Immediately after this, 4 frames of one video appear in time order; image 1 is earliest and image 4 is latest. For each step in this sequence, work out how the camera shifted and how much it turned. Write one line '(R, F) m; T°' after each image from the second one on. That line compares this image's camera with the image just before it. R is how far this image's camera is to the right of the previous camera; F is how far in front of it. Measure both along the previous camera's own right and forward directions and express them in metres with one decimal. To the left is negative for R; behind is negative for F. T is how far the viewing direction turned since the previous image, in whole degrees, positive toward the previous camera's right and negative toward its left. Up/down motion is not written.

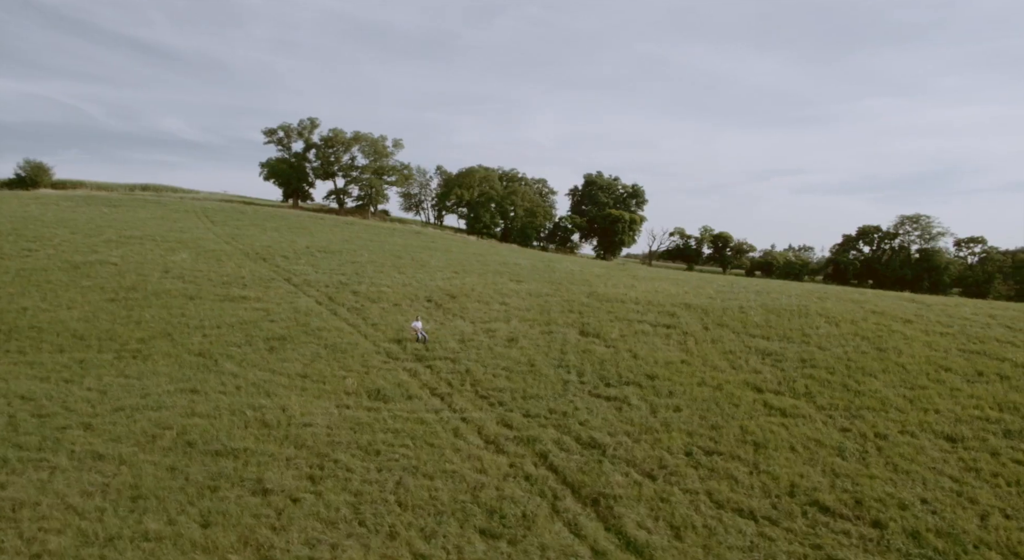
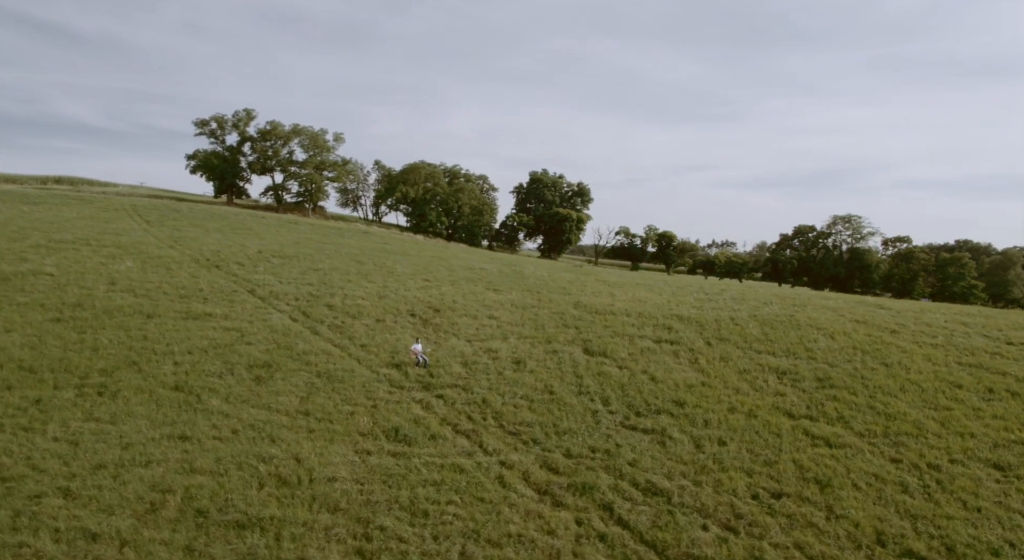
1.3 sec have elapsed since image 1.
(-2.3, +1.6) m; +6°
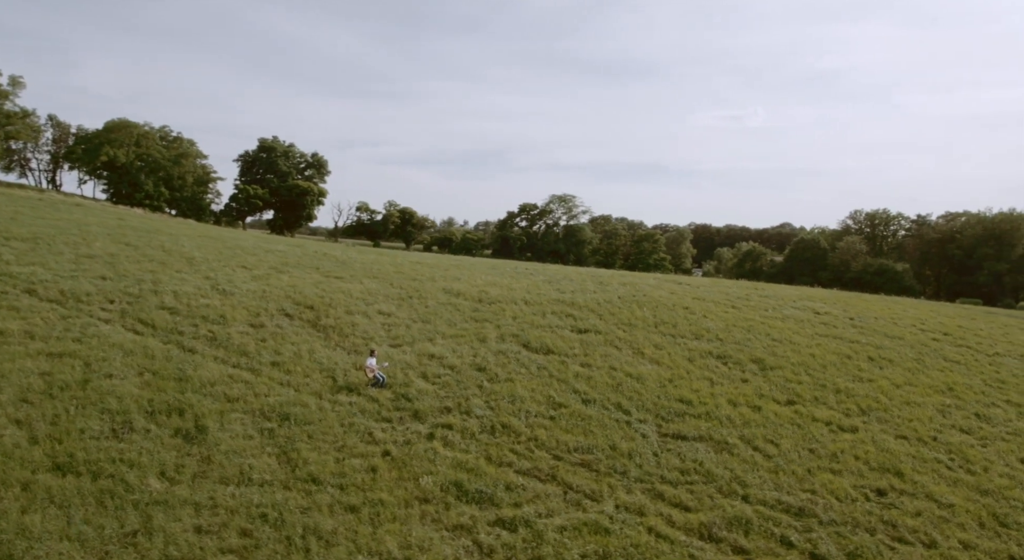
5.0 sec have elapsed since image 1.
(-6.5, +4.8) m; +26°
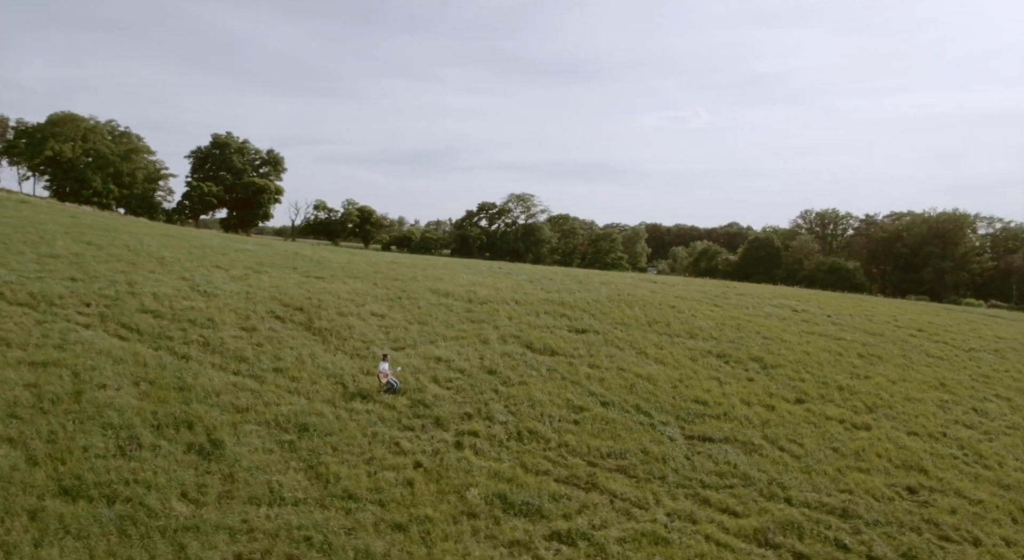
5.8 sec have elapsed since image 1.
(-1.5, +0.6) m; +4°
